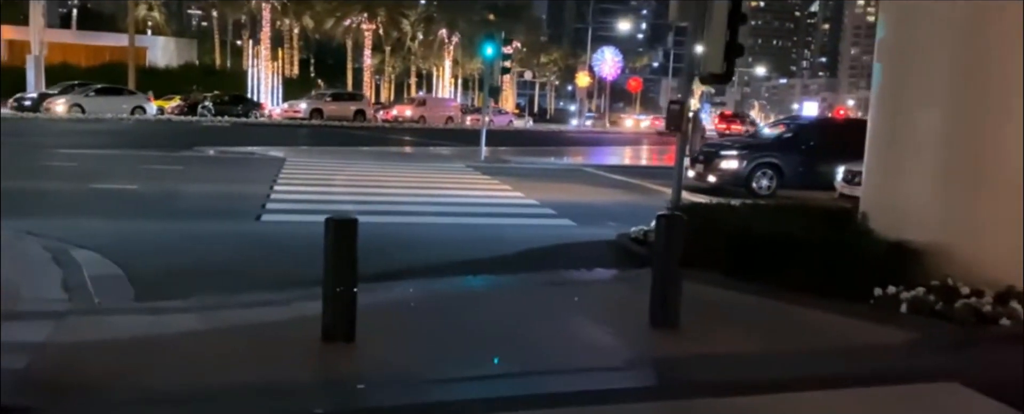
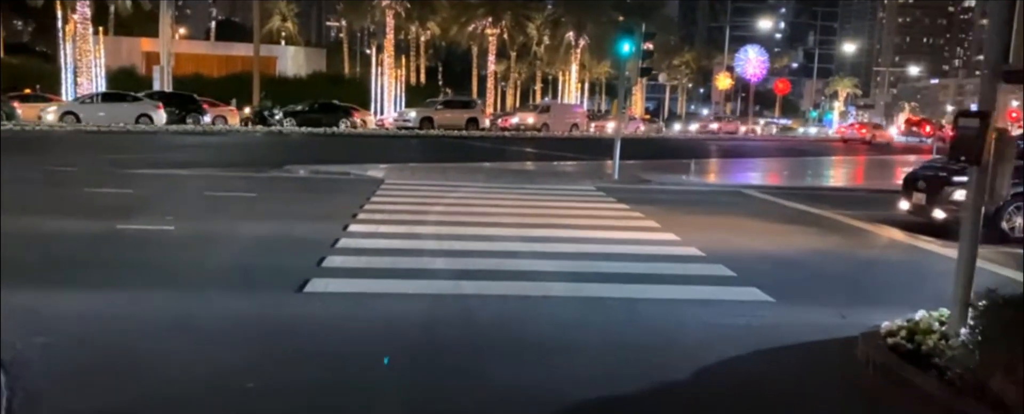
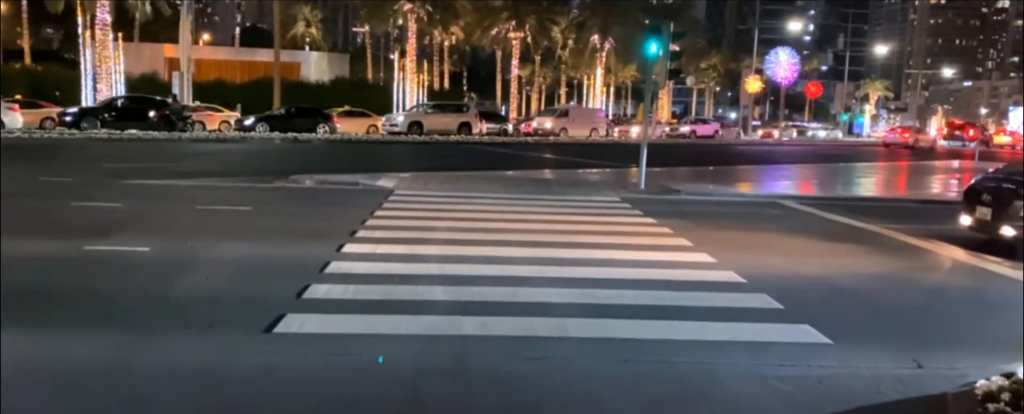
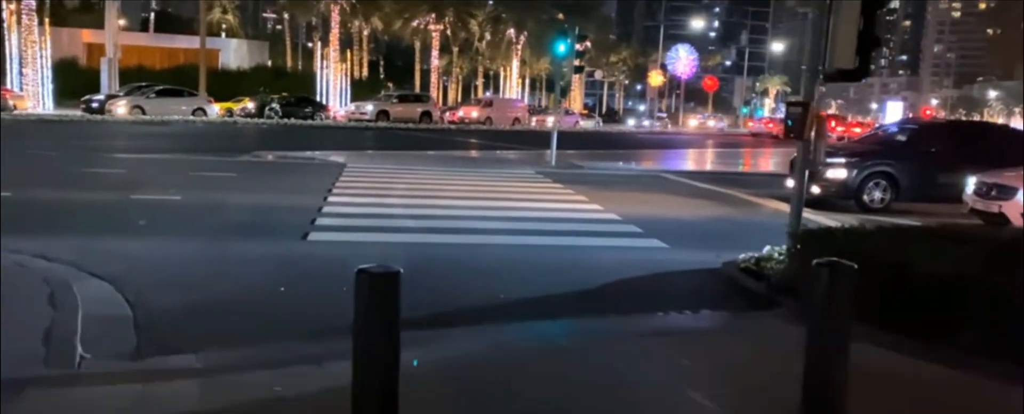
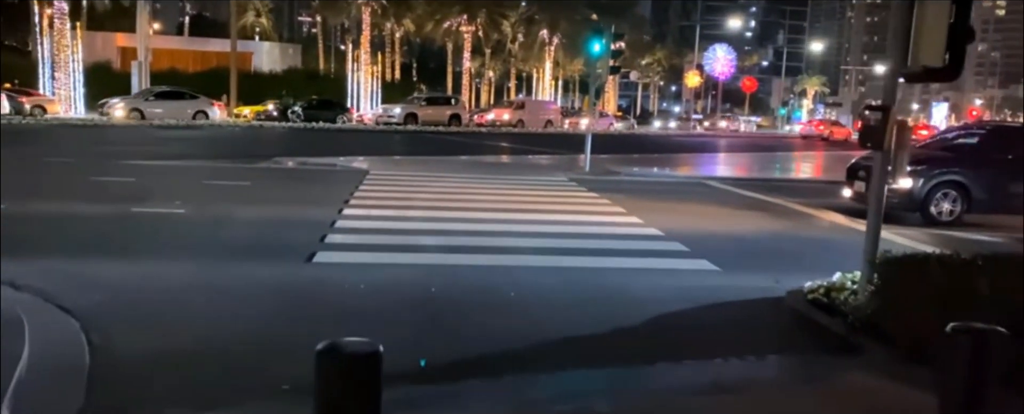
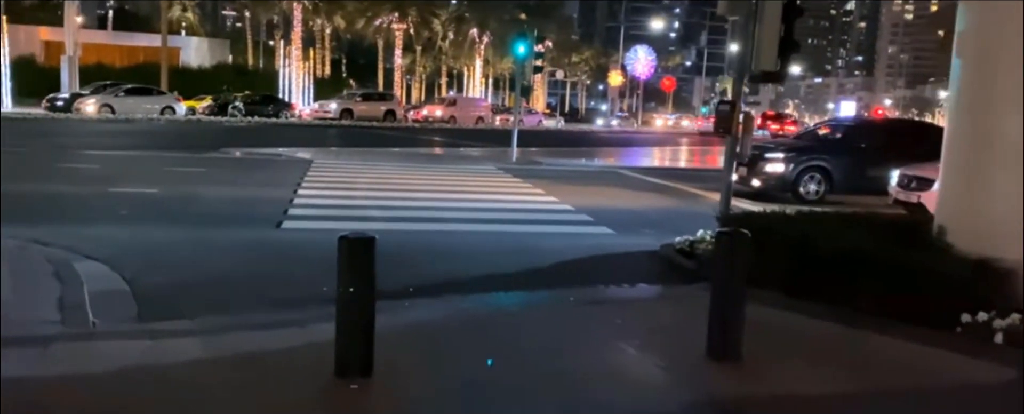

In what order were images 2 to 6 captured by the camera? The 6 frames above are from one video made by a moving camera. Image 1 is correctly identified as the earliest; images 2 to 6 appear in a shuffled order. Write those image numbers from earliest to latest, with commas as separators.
6, 4, 5, 2, 3
